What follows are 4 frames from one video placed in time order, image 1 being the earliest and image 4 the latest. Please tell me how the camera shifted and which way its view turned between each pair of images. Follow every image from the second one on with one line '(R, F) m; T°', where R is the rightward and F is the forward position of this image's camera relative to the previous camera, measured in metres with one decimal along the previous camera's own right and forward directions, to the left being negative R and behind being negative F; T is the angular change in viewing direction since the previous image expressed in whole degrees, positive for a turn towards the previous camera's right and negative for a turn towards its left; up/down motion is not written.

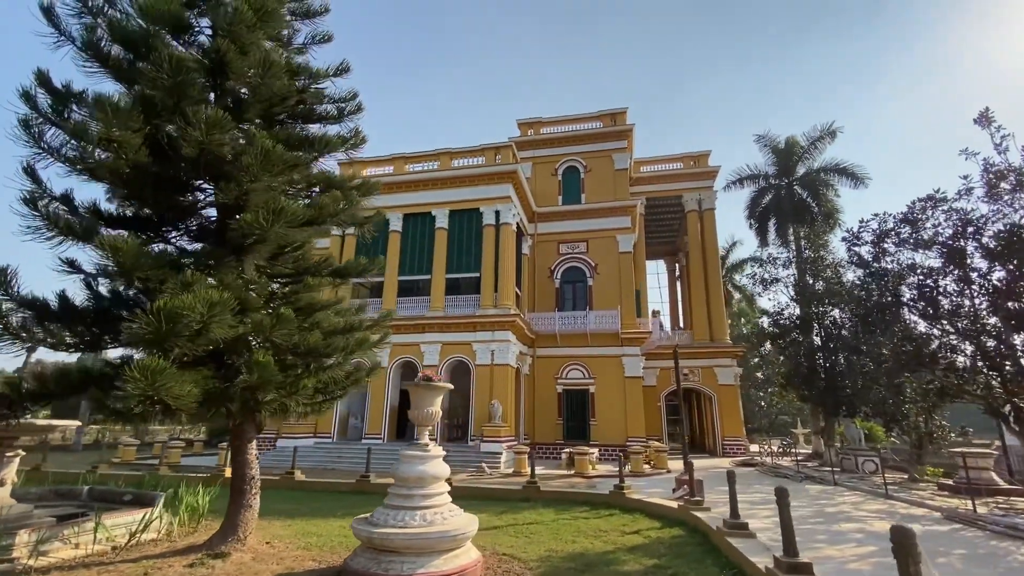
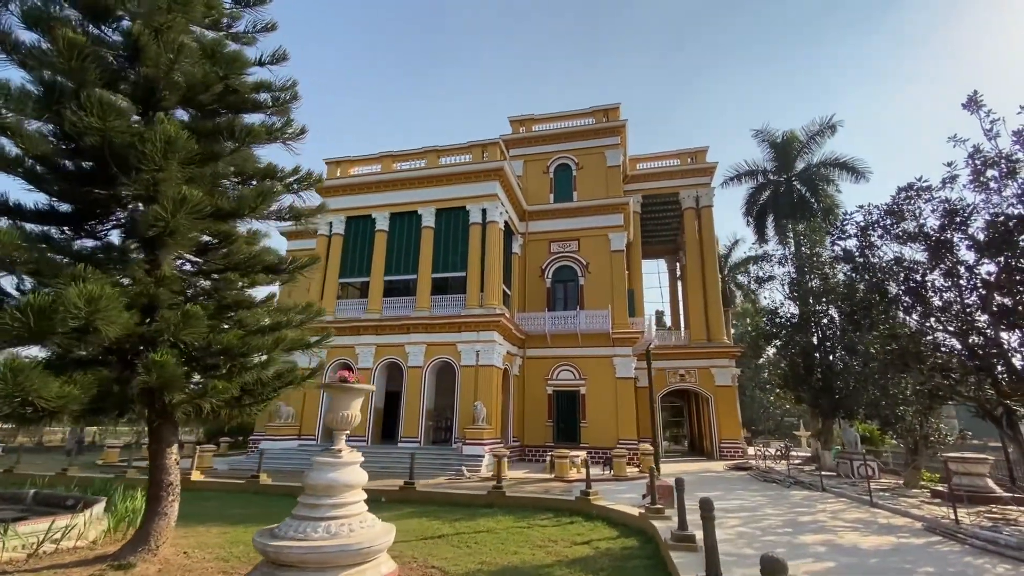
(+0.9, +0.4) m; -1°
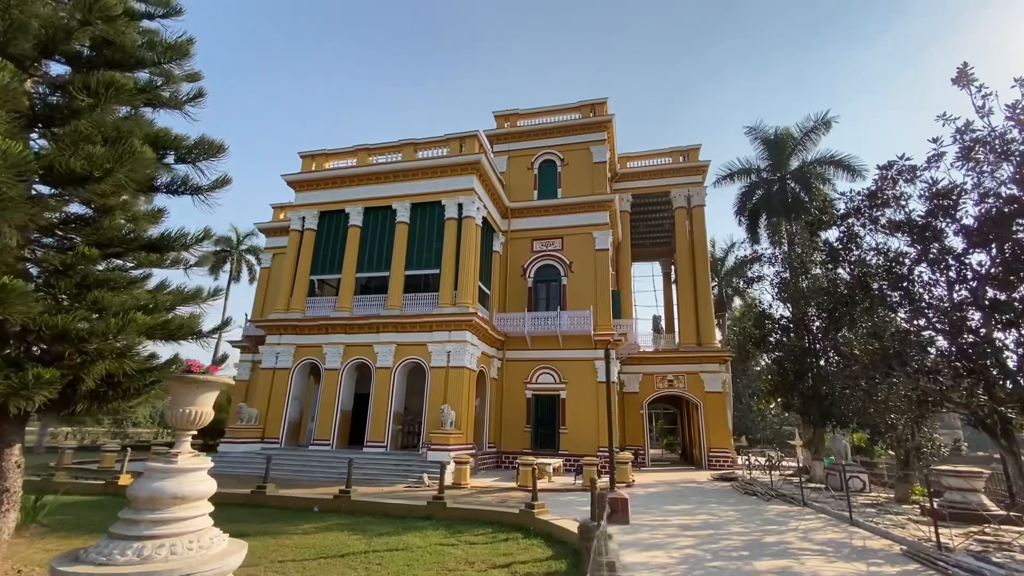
(+1.1, +0.9) m; -1°
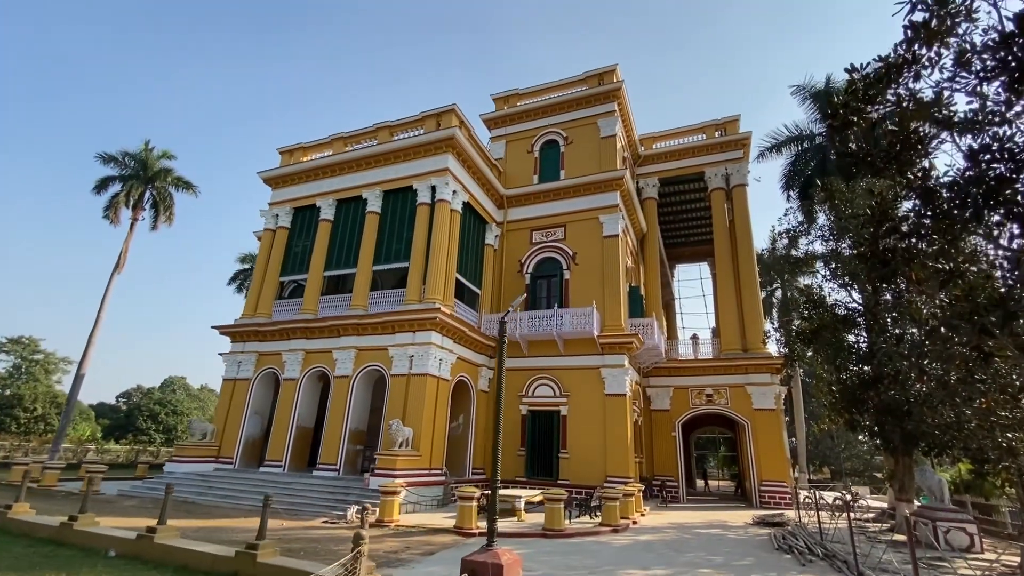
(+2.8, +3.4) m; -8°
